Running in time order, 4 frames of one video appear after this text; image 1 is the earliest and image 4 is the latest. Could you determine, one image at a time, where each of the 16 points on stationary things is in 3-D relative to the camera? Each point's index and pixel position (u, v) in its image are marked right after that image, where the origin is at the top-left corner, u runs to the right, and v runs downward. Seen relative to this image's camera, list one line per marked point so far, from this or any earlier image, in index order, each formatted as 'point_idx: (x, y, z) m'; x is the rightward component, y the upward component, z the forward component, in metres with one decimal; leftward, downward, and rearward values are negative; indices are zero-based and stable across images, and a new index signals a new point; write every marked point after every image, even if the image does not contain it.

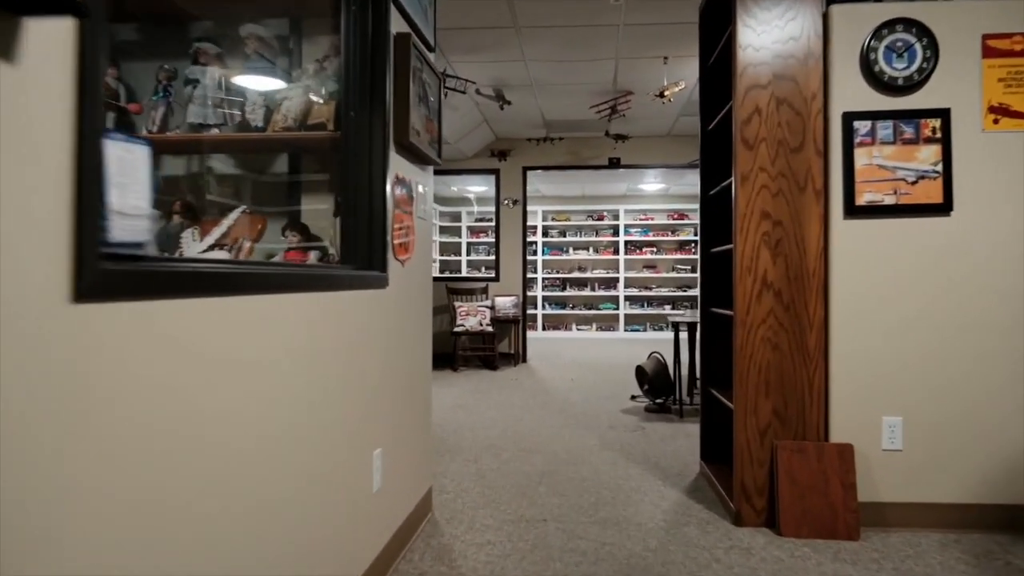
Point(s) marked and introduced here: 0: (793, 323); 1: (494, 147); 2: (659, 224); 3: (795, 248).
0: (+0.8, -0.1, +2.1) m
1: (-0.2, +1.2, +6.4) m
2: (+1.8, +0.8, +9.2) m
3: (+0.8, +0.1, +2.1) m
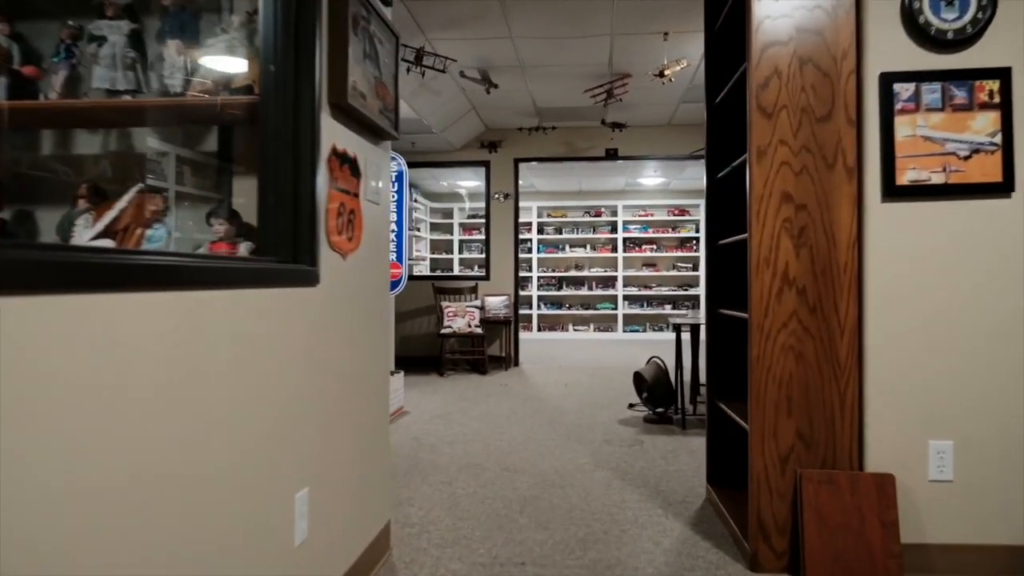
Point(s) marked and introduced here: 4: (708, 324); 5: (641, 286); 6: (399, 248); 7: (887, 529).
0: (+0.7, -0.1, +1.8) m
1: (-0.2, +1.2, +6.1) m
2: (+1.8, +0.8, +8.9) m
3: (+0.7, +0.1, +1.8) m
4: (+0.6, -0.1, +2.4) m
5: (+1.5, 0.0, +8.8) m
6: (-0.8, +0.3, +5.0) m
7: (+0.9, -0.6, +1.7) m
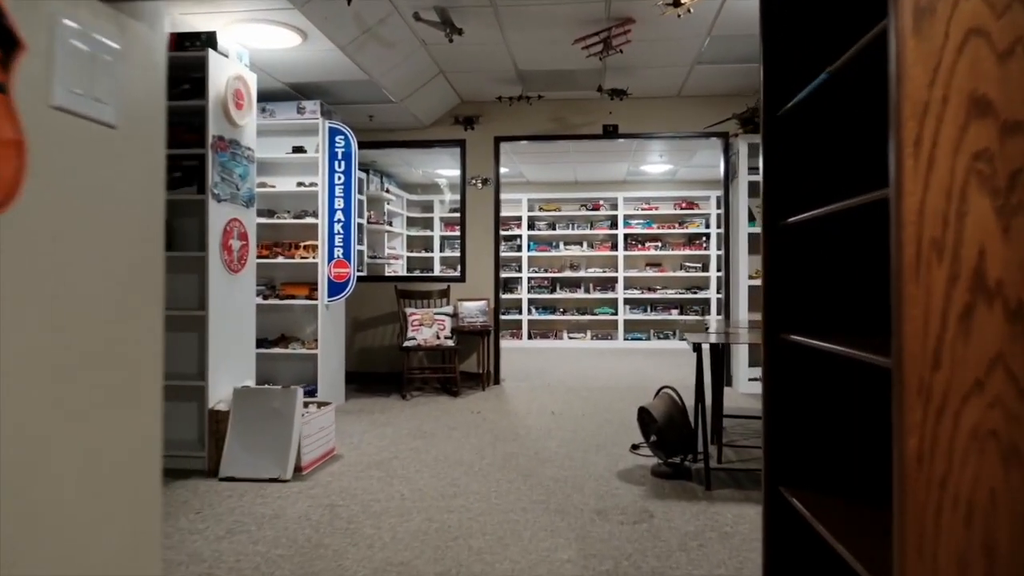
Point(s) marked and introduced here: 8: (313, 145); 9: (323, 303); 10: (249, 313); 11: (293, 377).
0: (+0.6, -0.1, +0.8) m
1: (-0.4, +1.2, +5.1) m
2: (+1.6, +0.8, +7.9) m
3: (+0.6, +0.1, +0.8) m
4: (+0.5, -0.1, +1.5) m
5: (+1.4, 0.0, +7.8) m
6: (-0.9, +0.3, +4.1) m
7: (+0.7, -0.6, +0.7) m
8: (-1.1, +0.8, +4.1) m
9: (-1.0, -0.1, +4.0) m
10: (-1.1, -0.1, +3.1) m
11: (-1.2, -0.5, +4.2) m
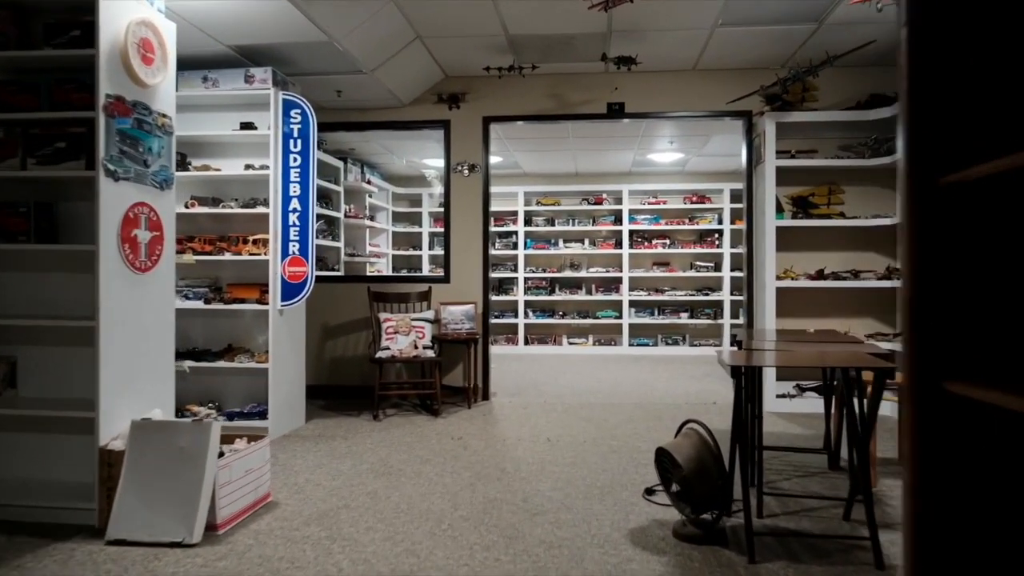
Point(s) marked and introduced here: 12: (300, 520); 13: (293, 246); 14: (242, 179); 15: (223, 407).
0: (+0.5, -0.1, +0.2) m
1: (-0.4, +1.2, +4.5) m
2: (+1.6, +0.8, +7.2) m
3: (+0.5, +0.1, +0.2) m
4: (+0.4, -0.1, +0.8) m
5: (+1.4, 0.0, +7.2) m
6: (-1.0, +0.2, +3.4) m
7: (+0.7, -0.6, +0.1) m
8: (-1.2, +0.8, +3.5) m
9: (-1.1, -0.1, +3.4) m
10: (-1.2, -0.1, +2.5) m
11: (-1.3, -0.5, +3.5) m
12: (-0.6, -0.7, +2.2) m
13: (-1.0, +0.2, +3.4) m
14: (-1.3, +0.5, +3.5) m
15: (-1.4, -0.6, +3.5) m
